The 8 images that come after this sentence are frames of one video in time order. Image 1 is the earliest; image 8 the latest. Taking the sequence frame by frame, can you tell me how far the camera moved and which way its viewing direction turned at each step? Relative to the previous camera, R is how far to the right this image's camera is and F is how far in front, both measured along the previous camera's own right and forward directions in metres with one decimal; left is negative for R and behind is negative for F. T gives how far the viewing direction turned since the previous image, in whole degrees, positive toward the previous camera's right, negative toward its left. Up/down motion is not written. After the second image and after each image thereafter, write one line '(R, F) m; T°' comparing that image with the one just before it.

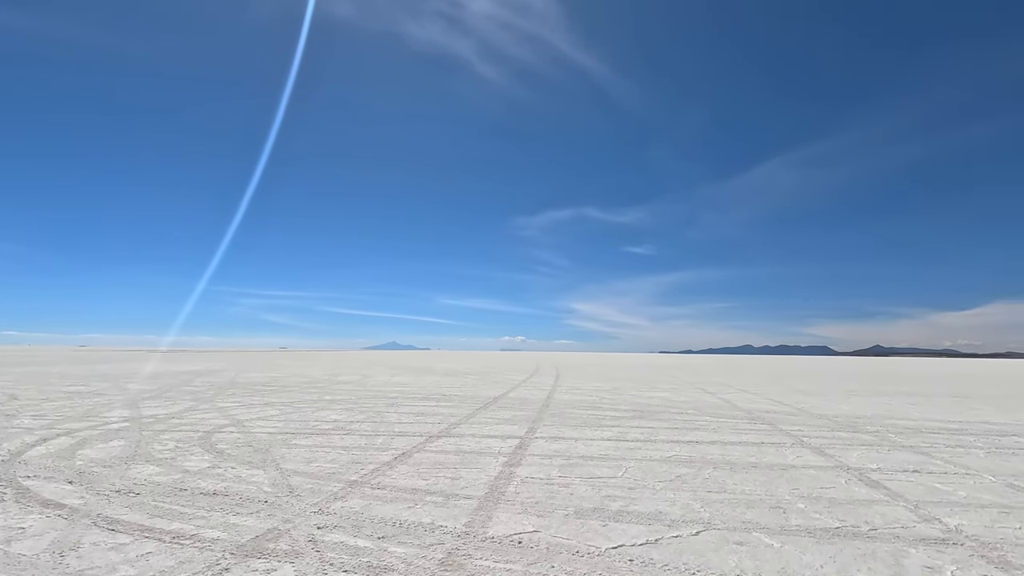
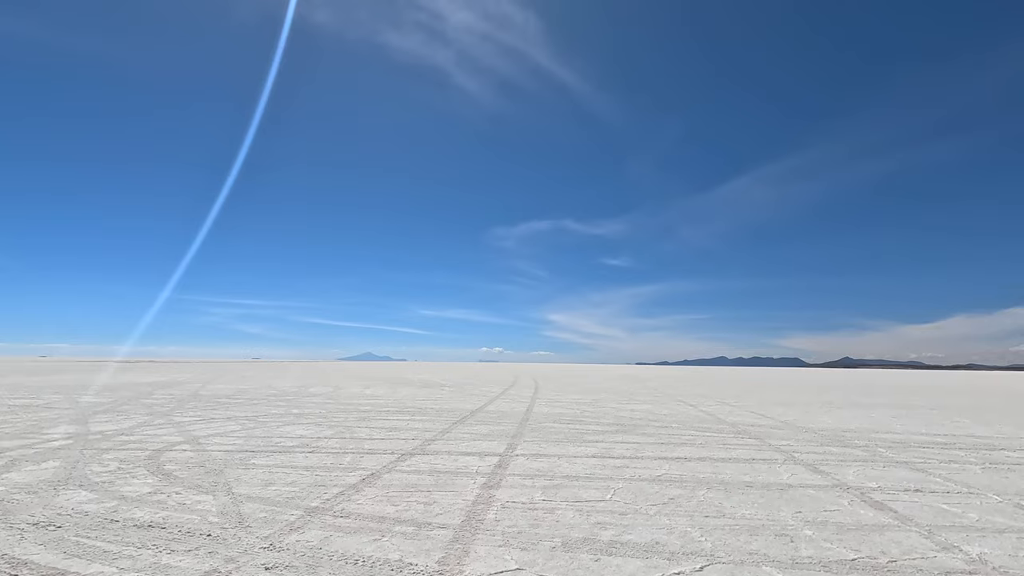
(0.0, +0.5) m; +3°
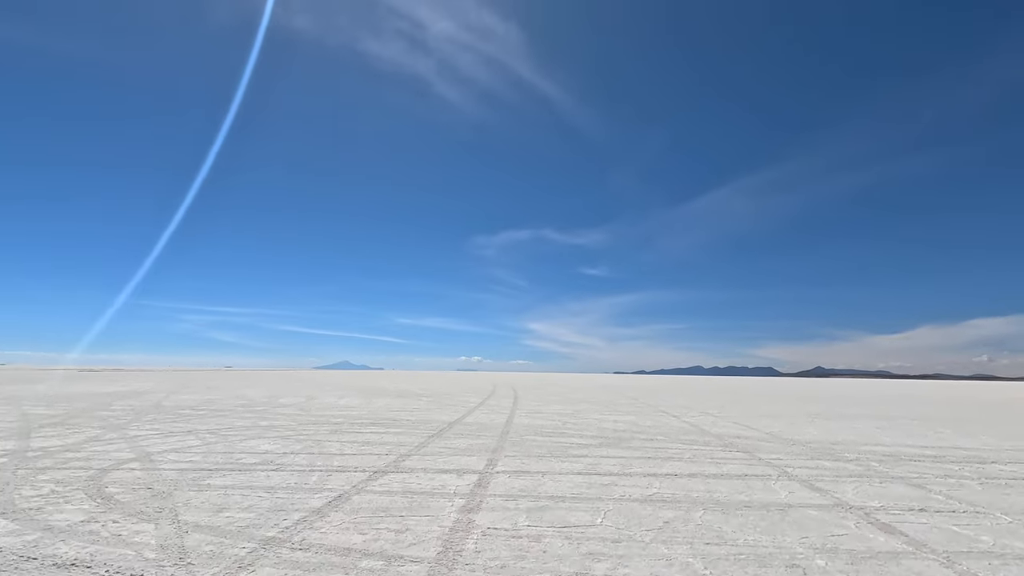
(0.0, +0.5) m; +3°
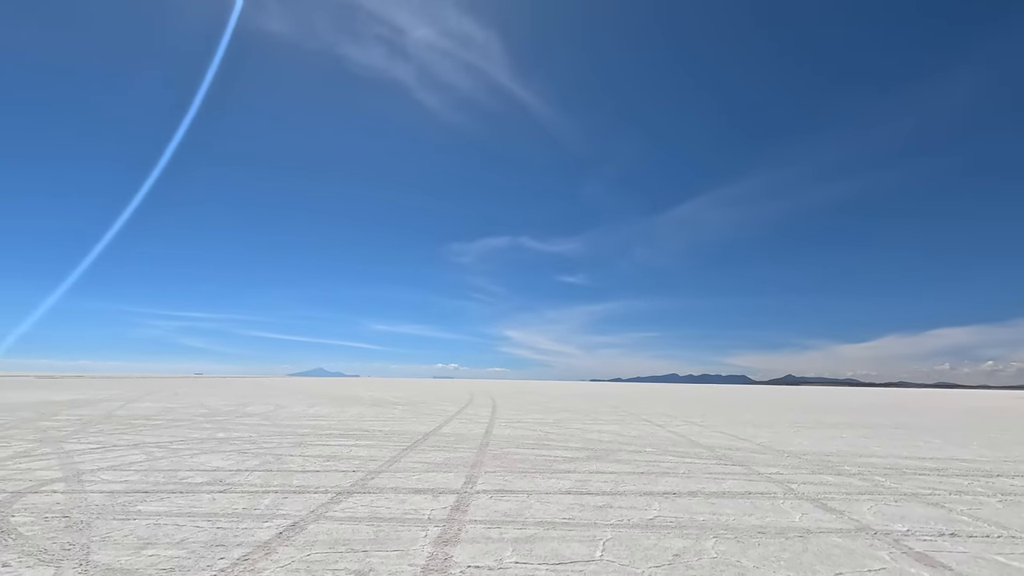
(-0.1, +0.8) m; +3°
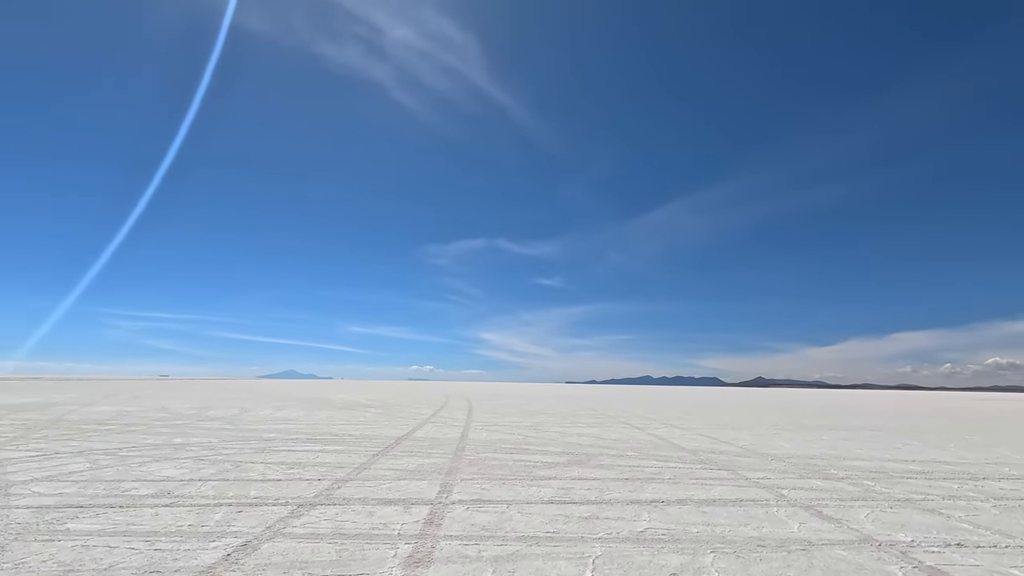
(-0.1, +0.5) m; +3°
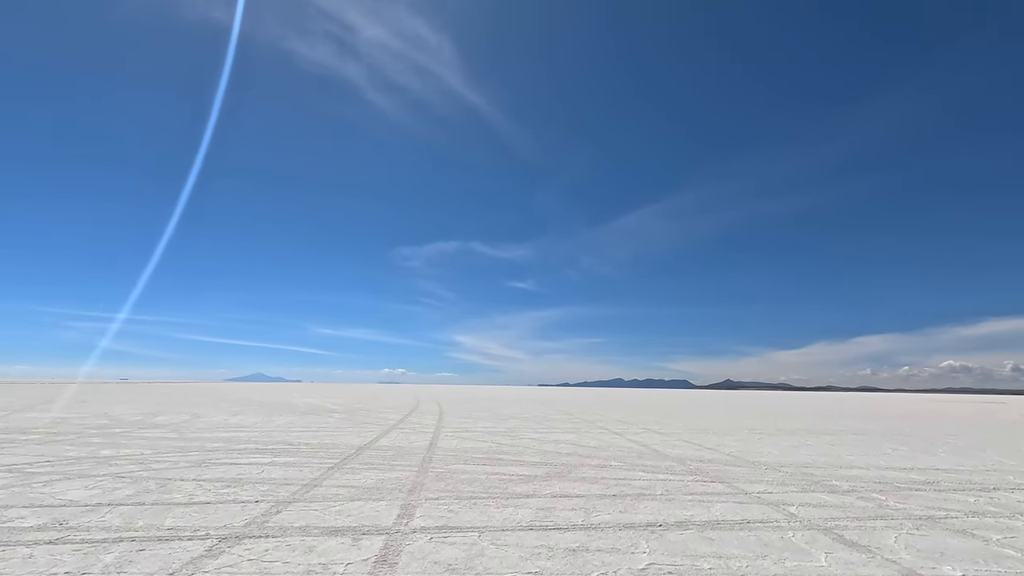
(0.0, +1.0) m; +3°
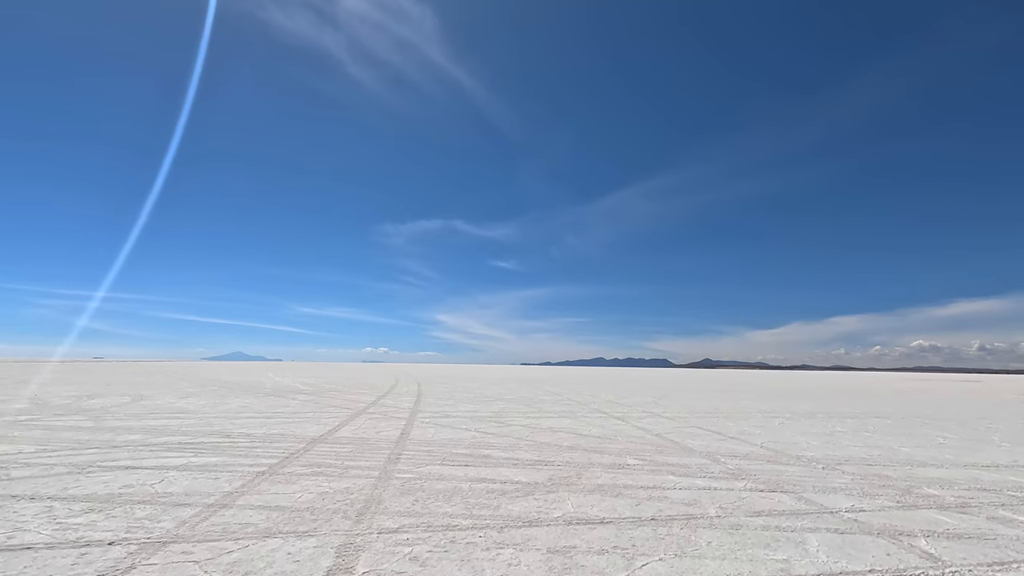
(-0.2, +2.3) m; +2°
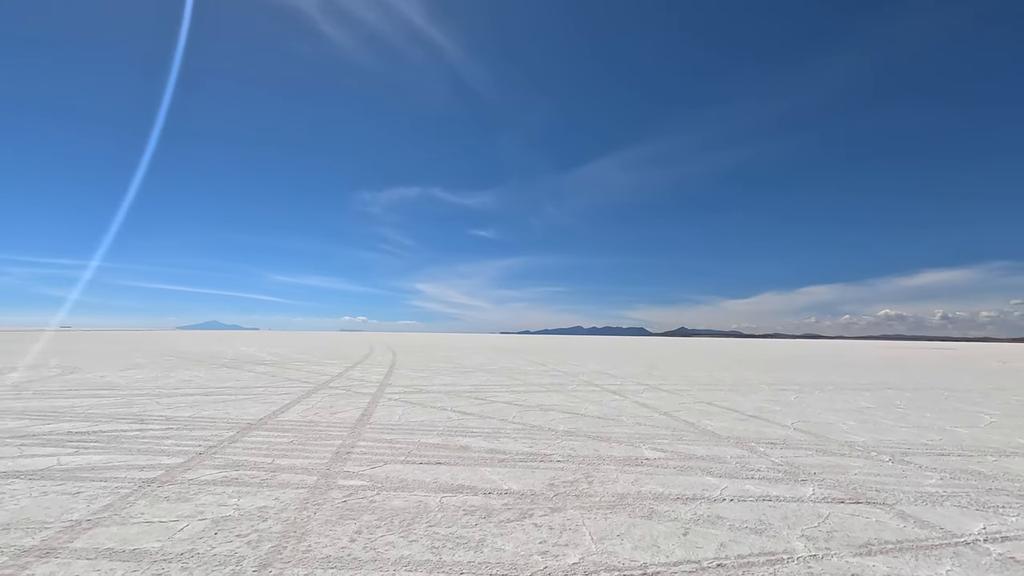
(-0.1, +1.9) m; +3°
